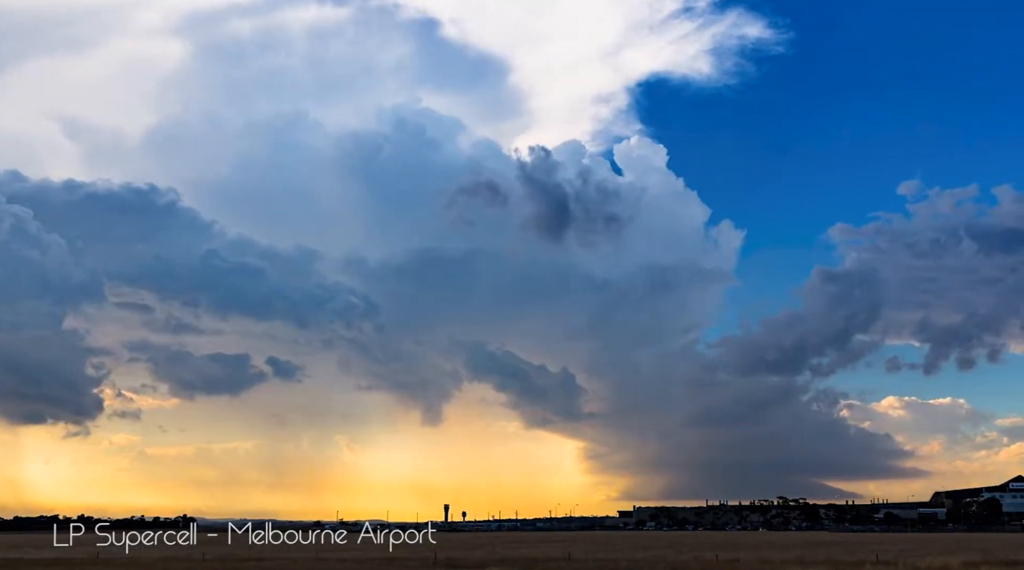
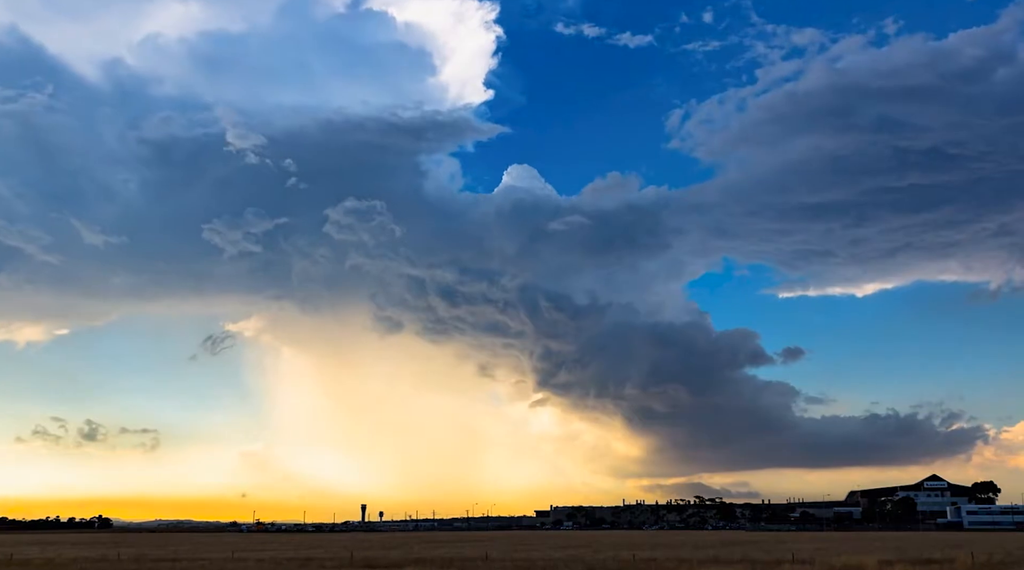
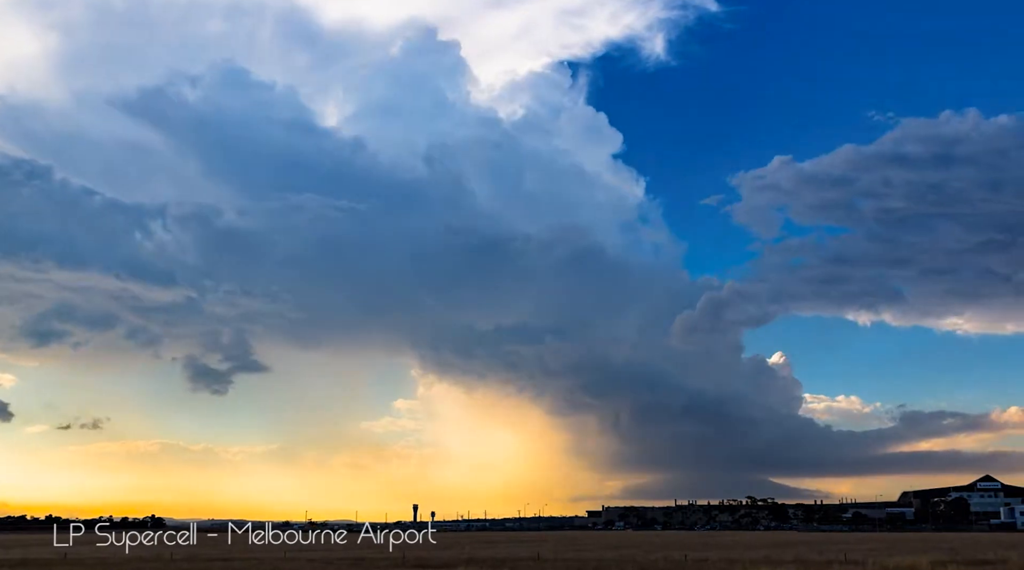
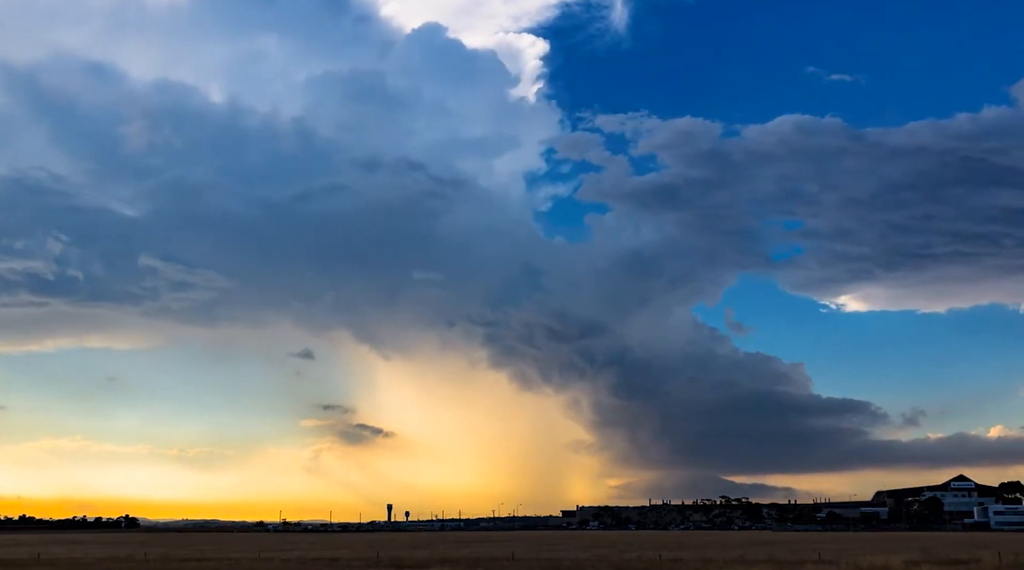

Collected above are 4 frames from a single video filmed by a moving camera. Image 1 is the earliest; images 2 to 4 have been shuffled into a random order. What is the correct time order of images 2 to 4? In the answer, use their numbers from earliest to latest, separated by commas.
3, 4, 2
